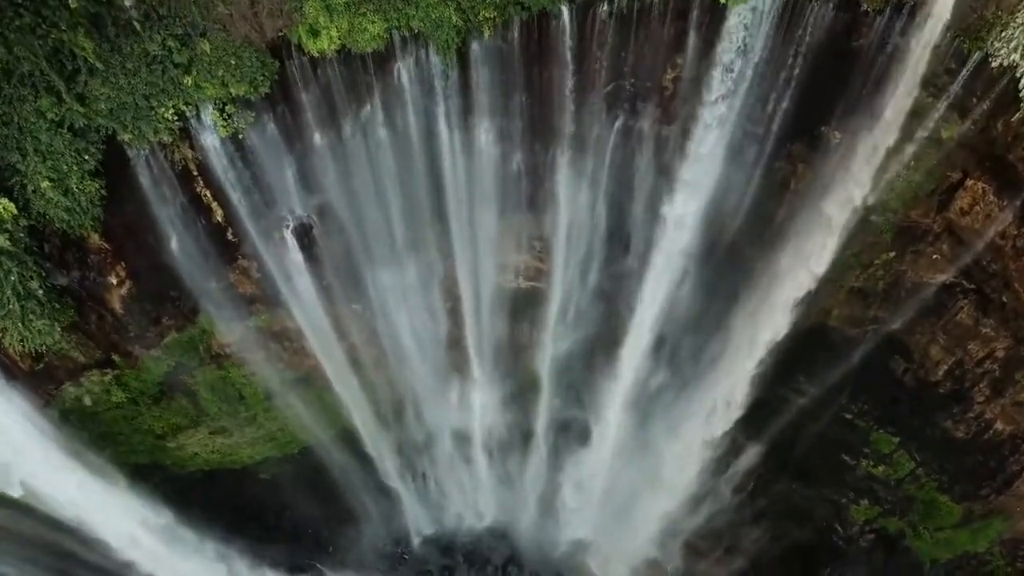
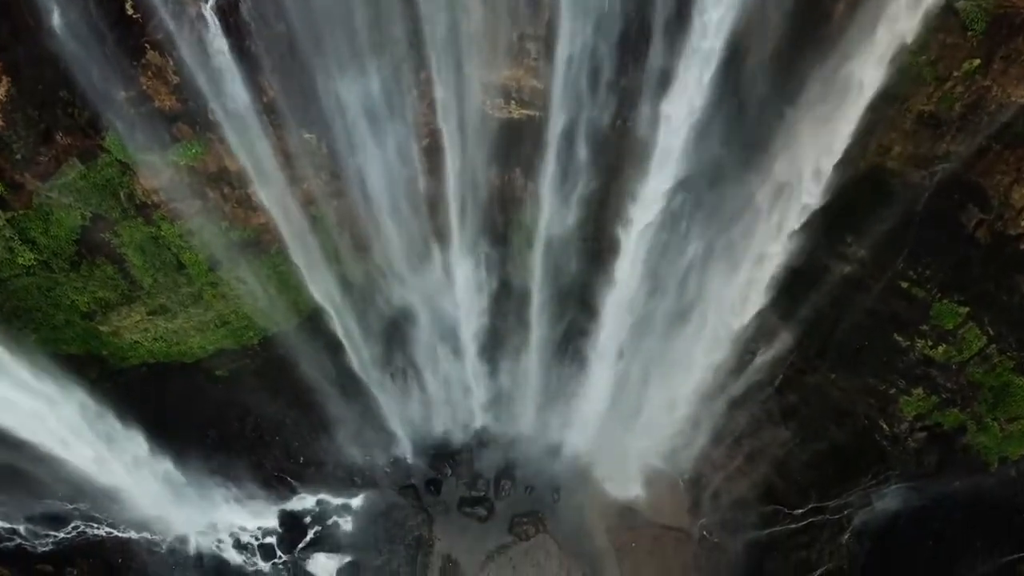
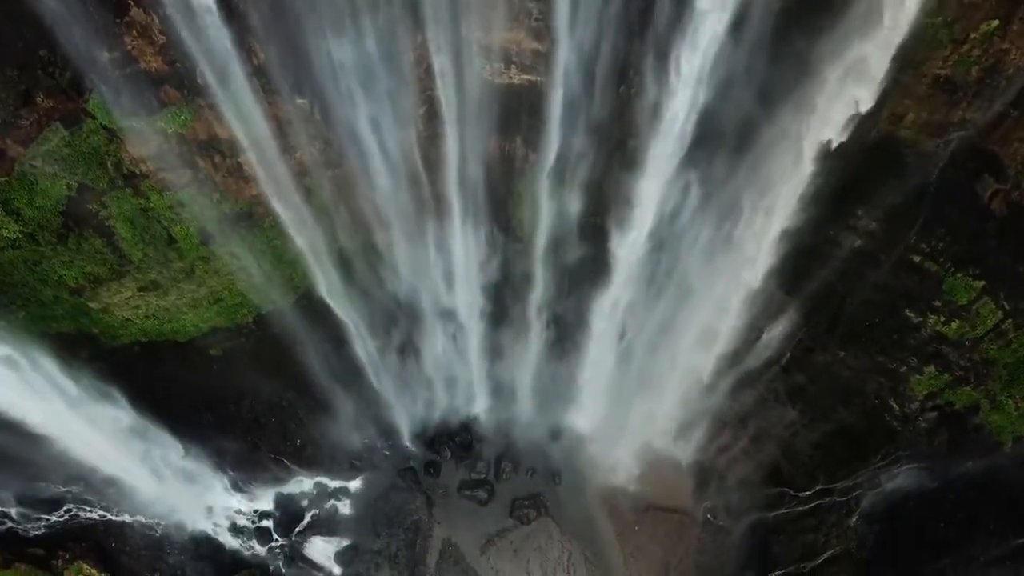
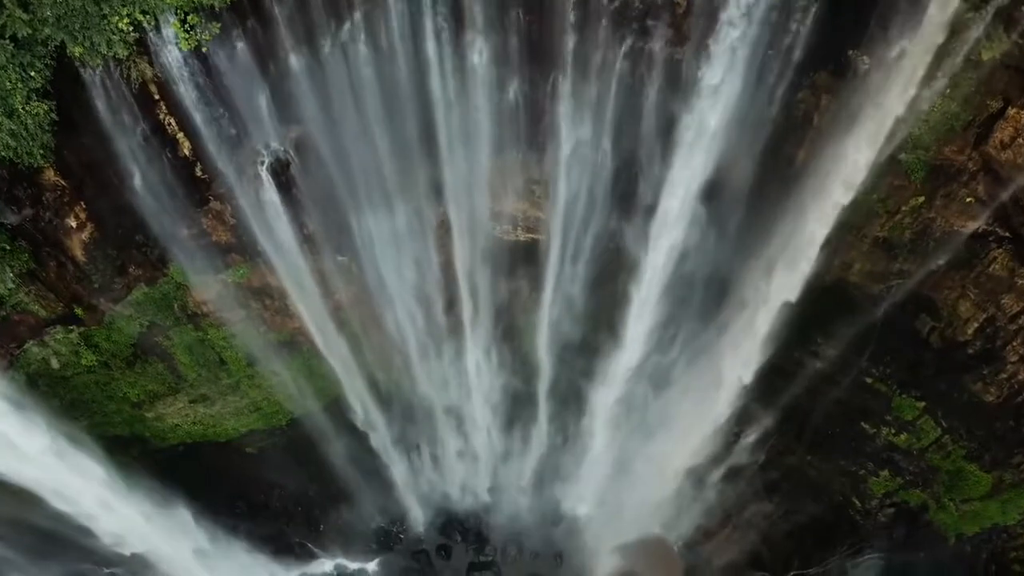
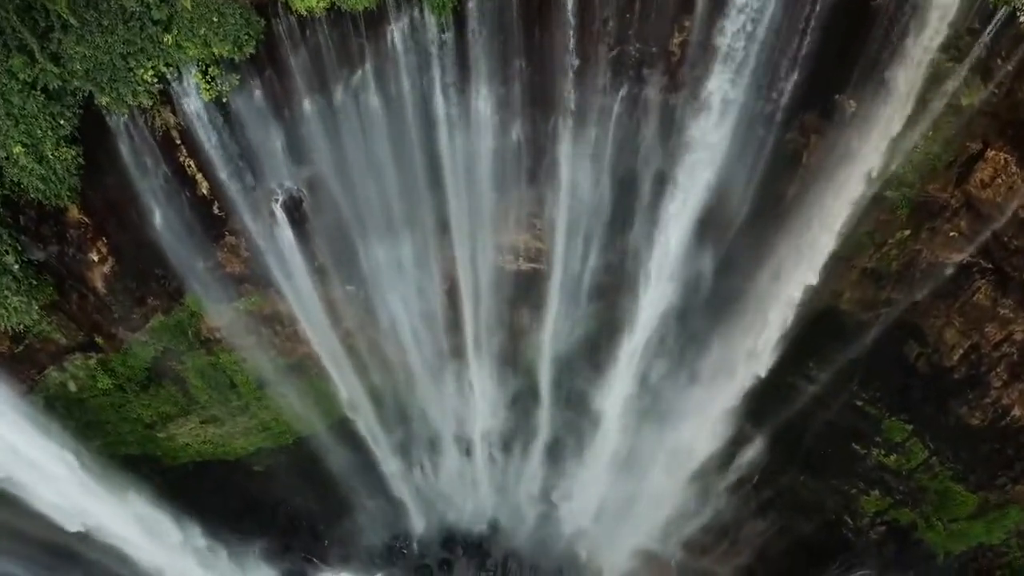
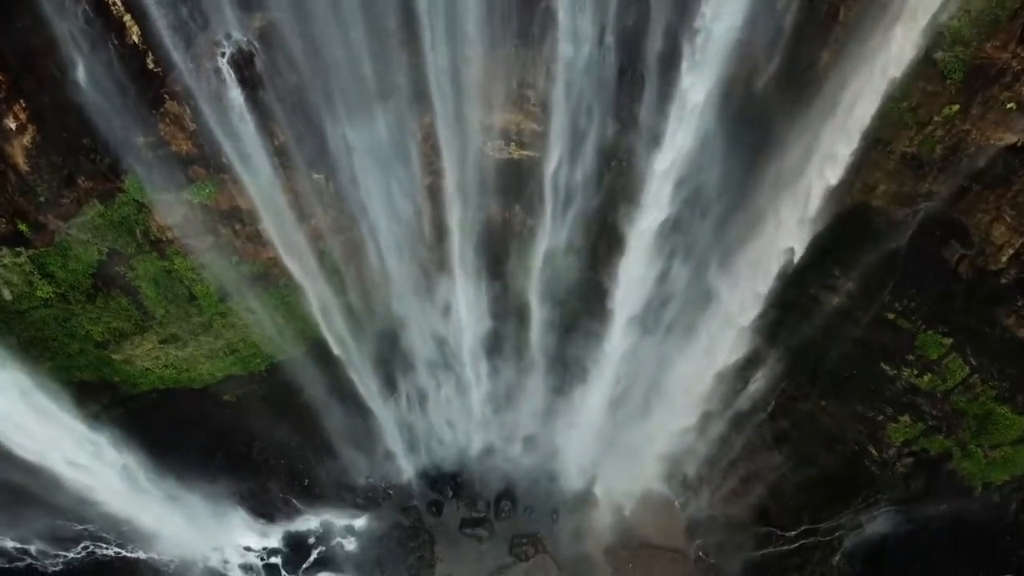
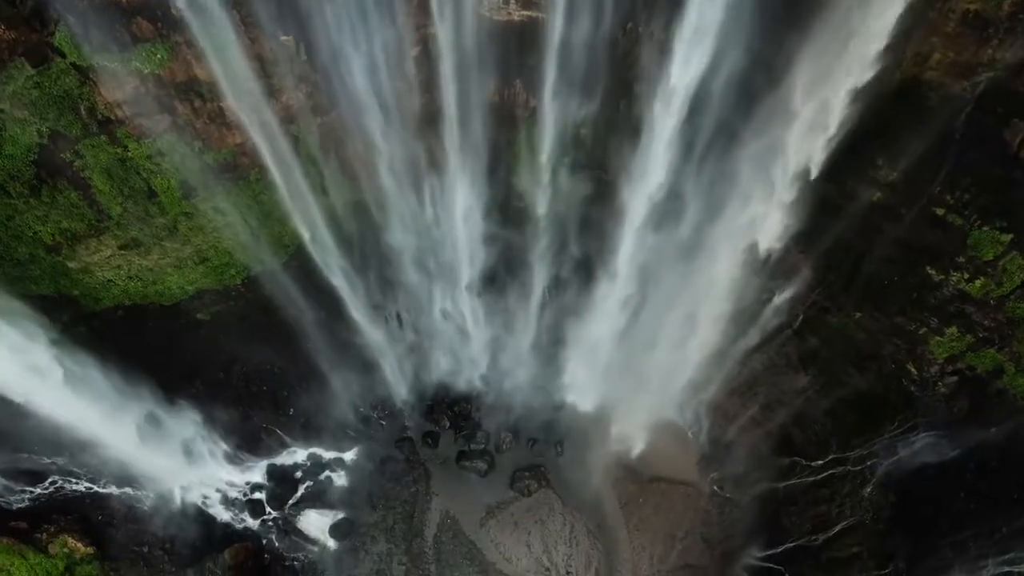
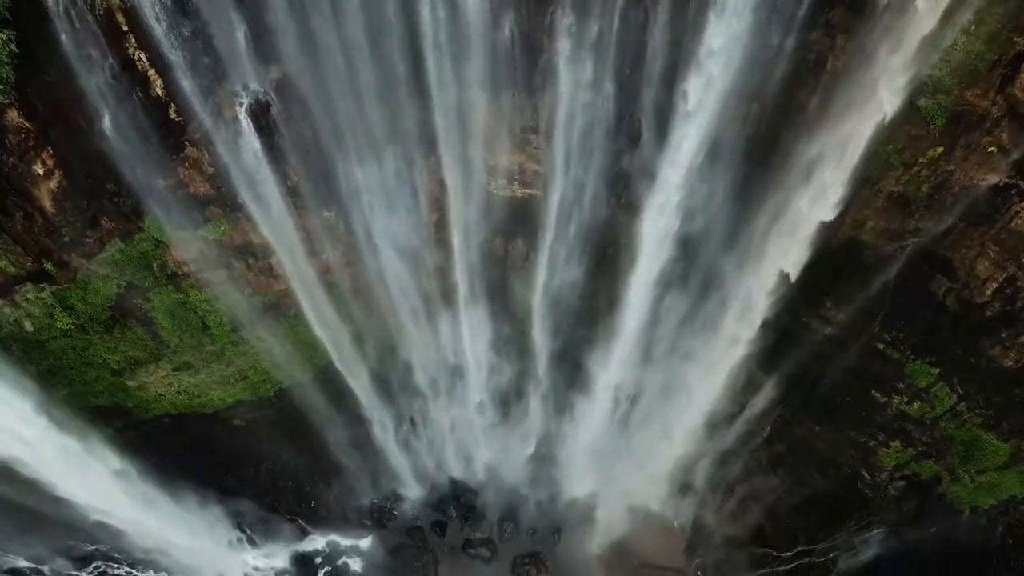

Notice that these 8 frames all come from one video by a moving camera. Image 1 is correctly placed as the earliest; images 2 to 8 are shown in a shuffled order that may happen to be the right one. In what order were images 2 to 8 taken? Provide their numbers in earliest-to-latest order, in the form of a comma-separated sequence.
5, 4, 8, 6, 2, 3, 7
